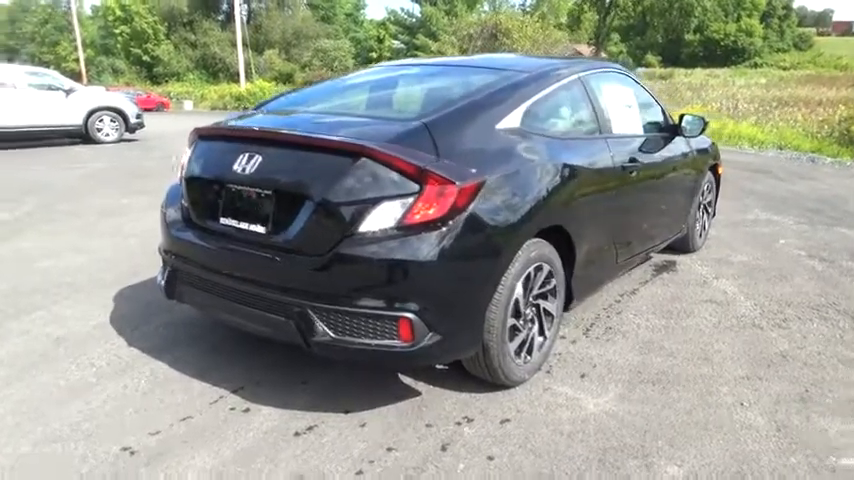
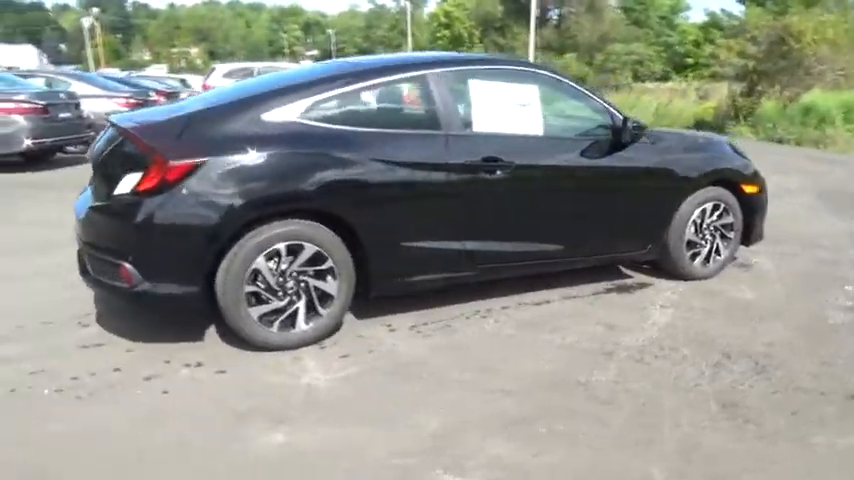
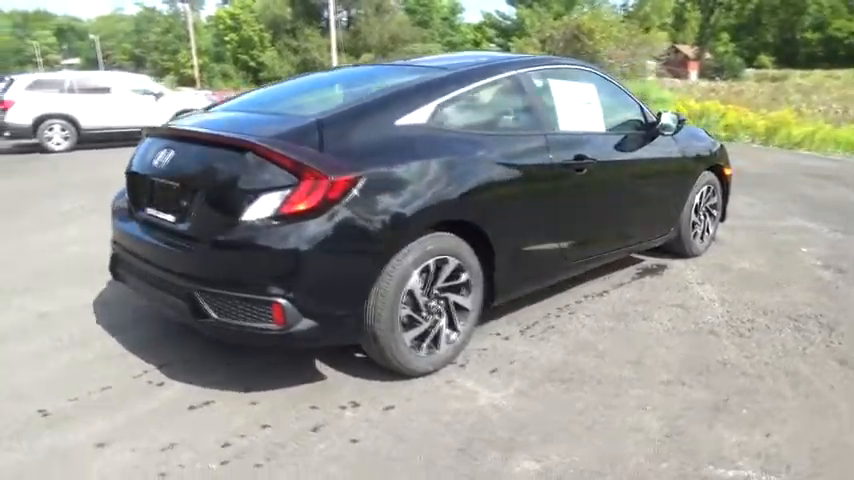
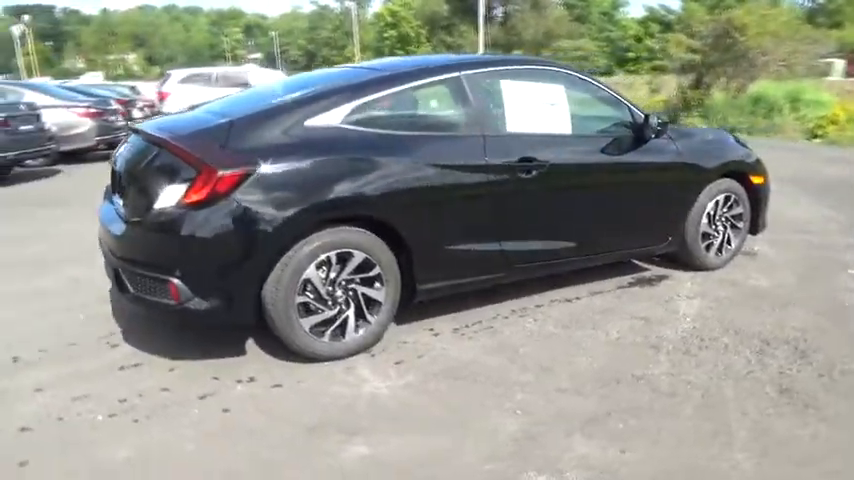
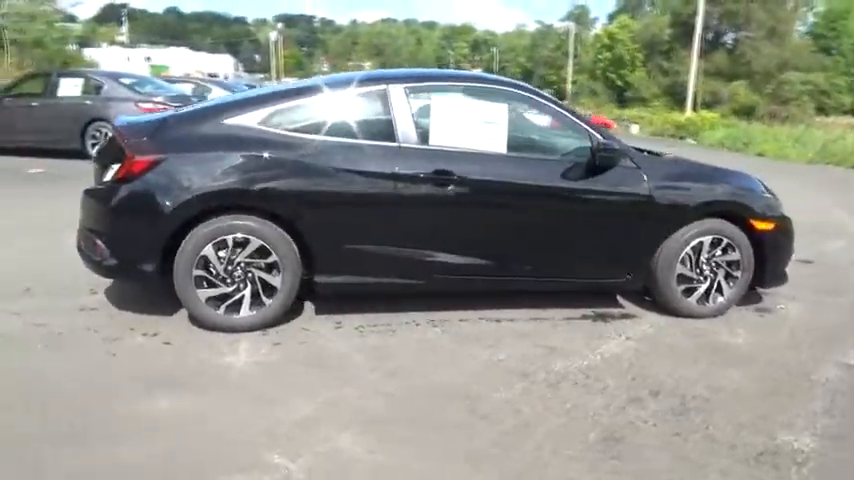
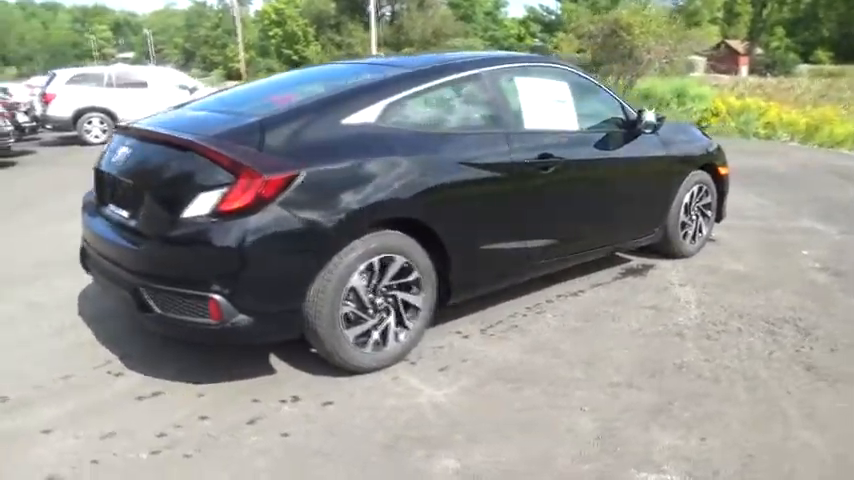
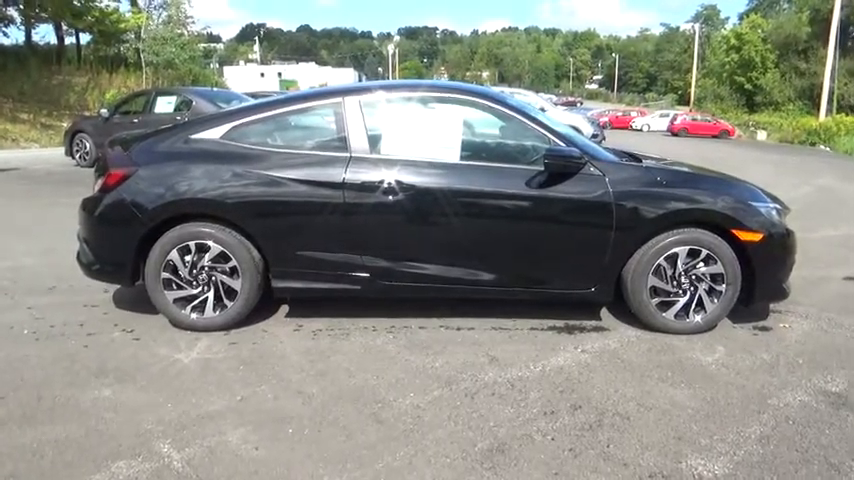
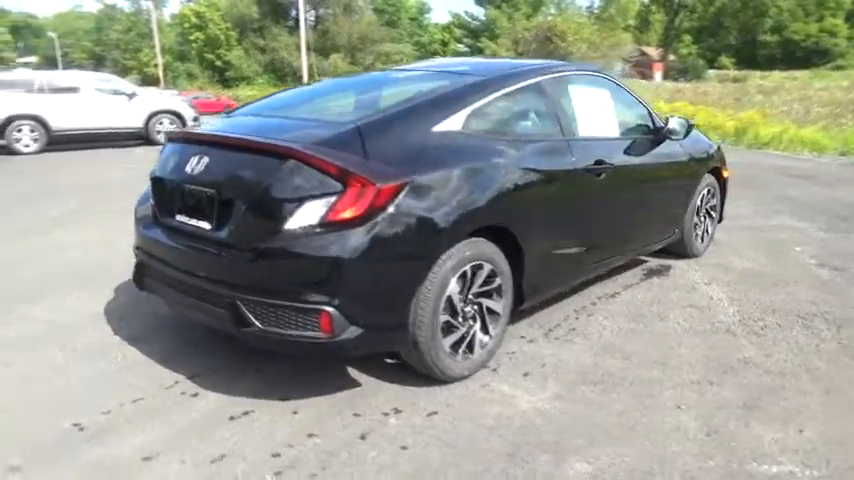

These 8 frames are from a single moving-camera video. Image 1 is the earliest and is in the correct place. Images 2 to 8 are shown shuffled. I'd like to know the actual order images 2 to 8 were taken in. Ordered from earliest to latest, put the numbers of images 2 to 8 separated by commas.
8, 3, 6, 4, 2, 5, 7
